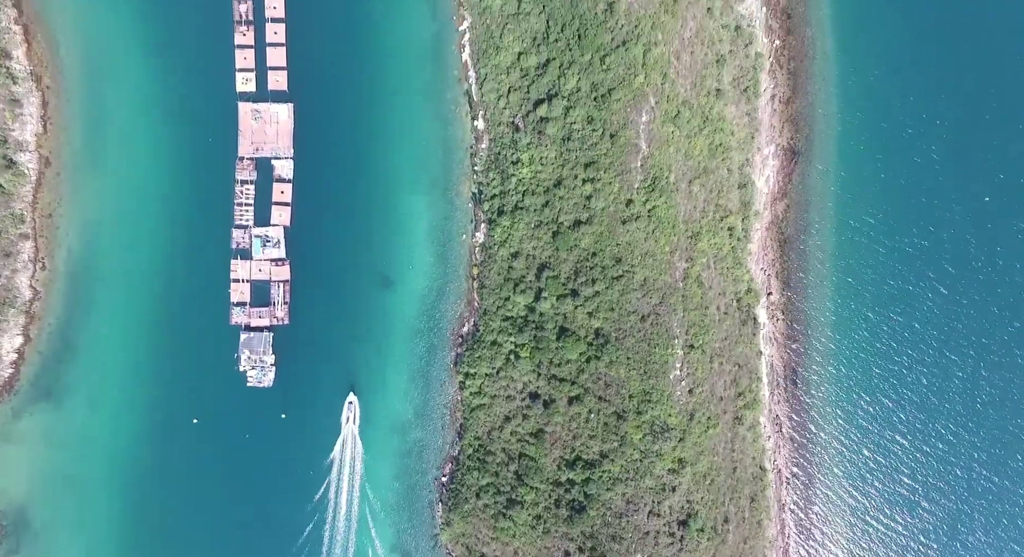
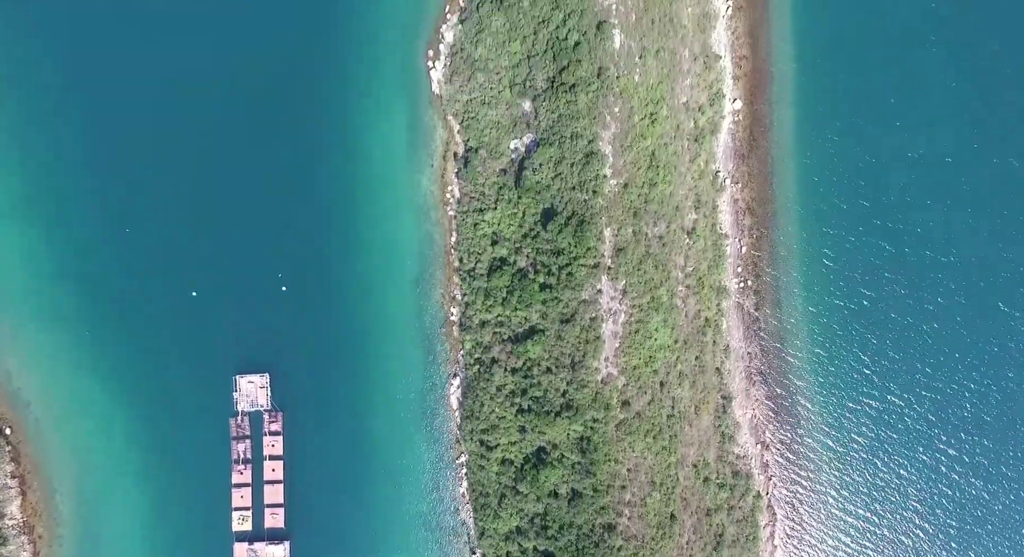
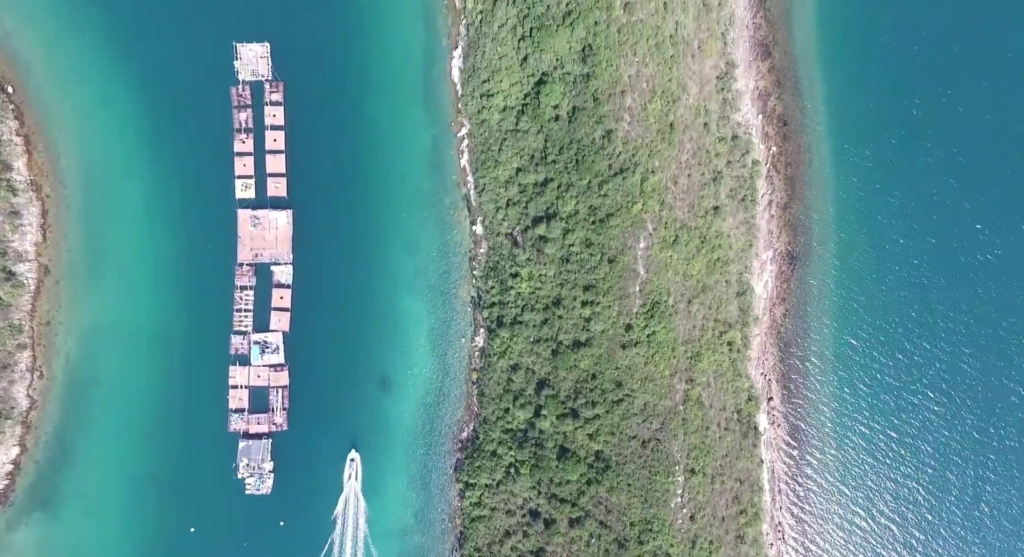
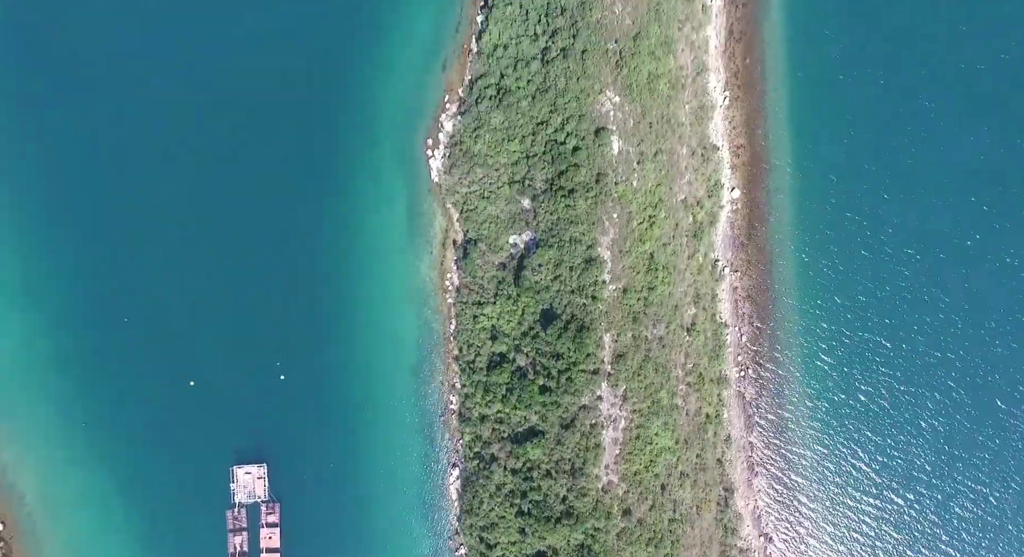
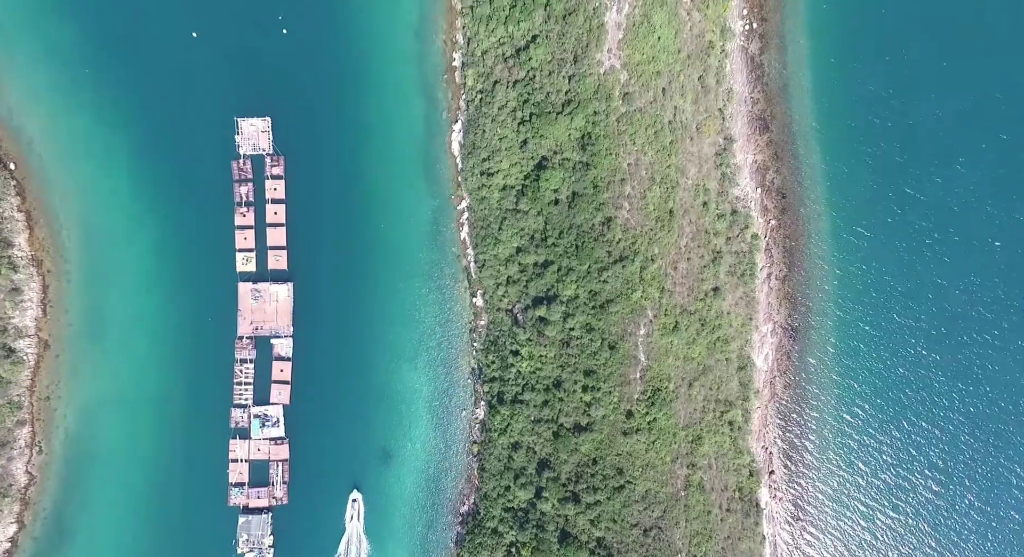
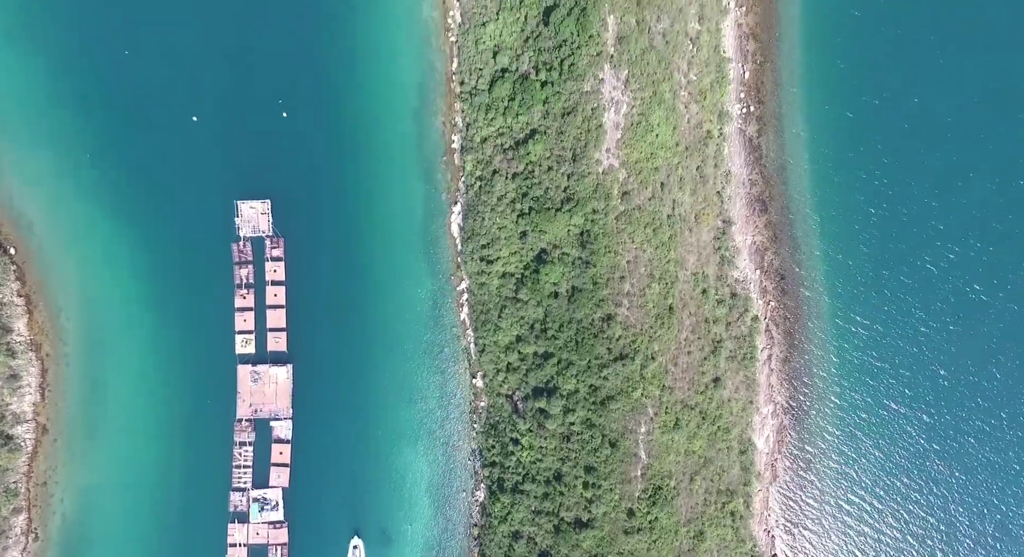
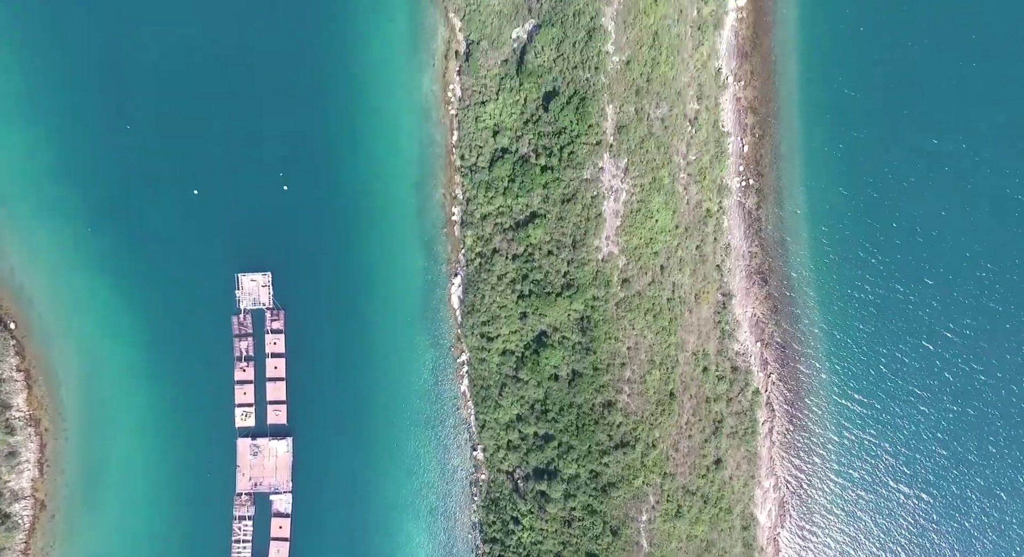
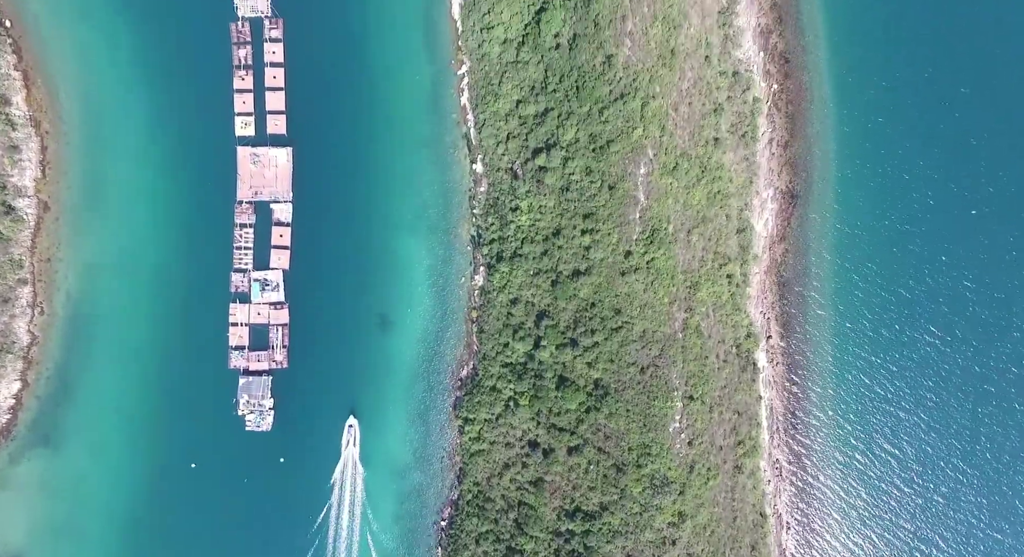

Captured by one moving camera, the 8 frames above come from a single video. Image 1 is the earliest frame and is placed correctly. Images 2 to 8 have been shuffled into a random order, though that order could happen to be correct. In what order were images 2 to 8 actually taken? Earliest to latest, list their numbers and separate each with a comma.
8, 3, 5, 6, 7, 2, 4
